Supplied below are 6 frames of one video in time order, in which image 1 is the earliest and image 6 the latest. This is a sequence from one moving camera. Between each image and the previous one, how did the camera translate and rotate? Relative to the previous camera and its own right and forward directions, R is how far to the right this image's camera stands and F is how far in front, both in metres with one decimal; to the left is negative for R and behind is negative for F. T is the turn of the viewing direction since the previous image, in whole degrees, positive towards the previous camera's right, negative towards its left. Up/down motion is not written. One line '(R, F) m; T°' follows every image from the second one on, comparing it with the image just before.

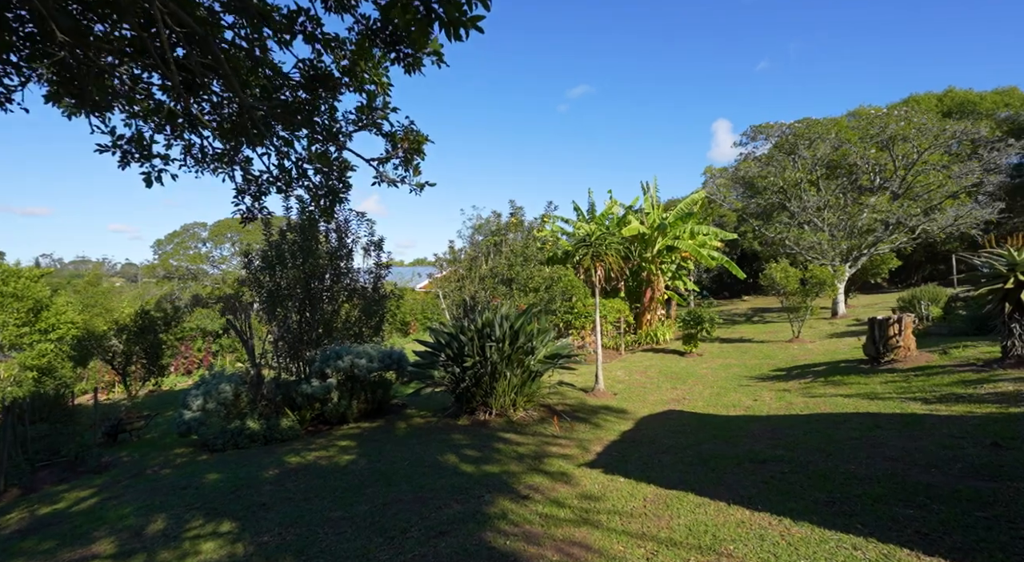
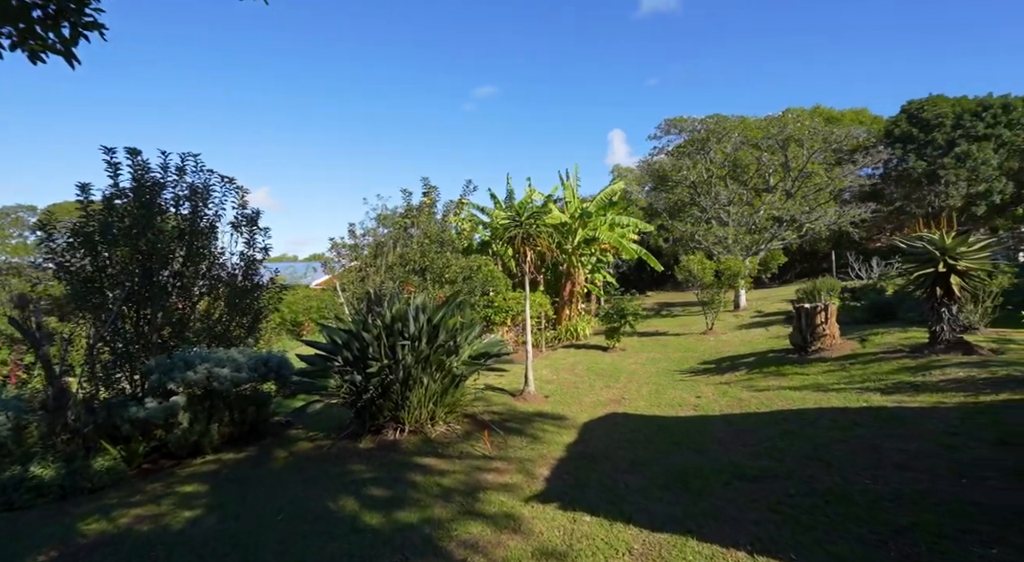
(-0.1, +1.7) m; +9°
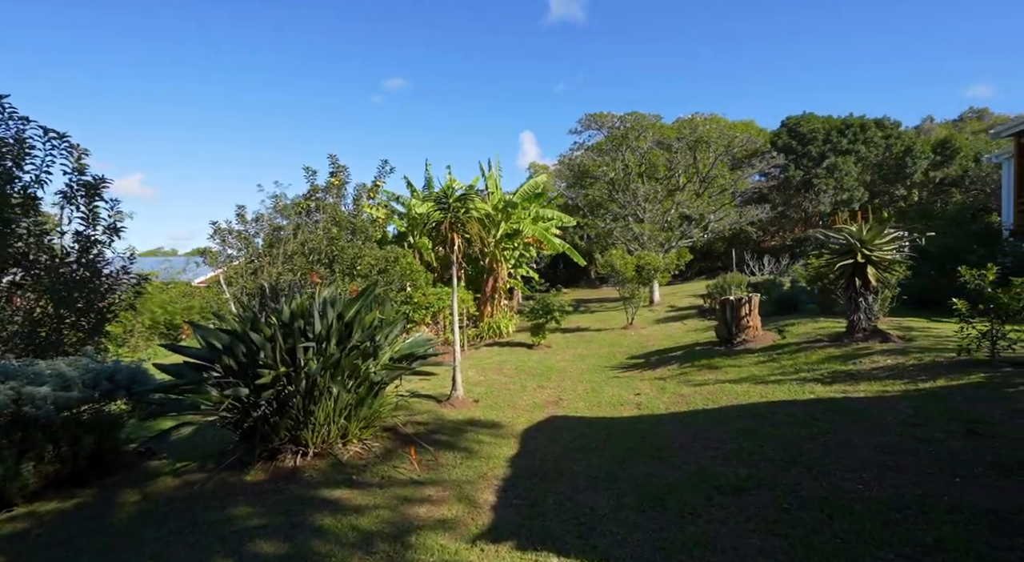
(-0.2, +1.1) m; +9°
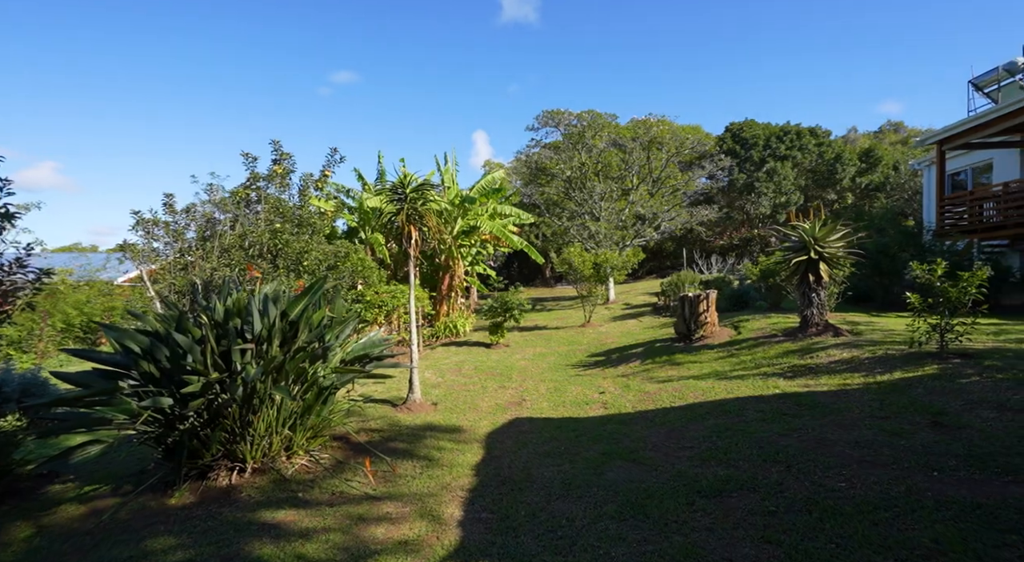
(-0.1, +0.4) m; +5°
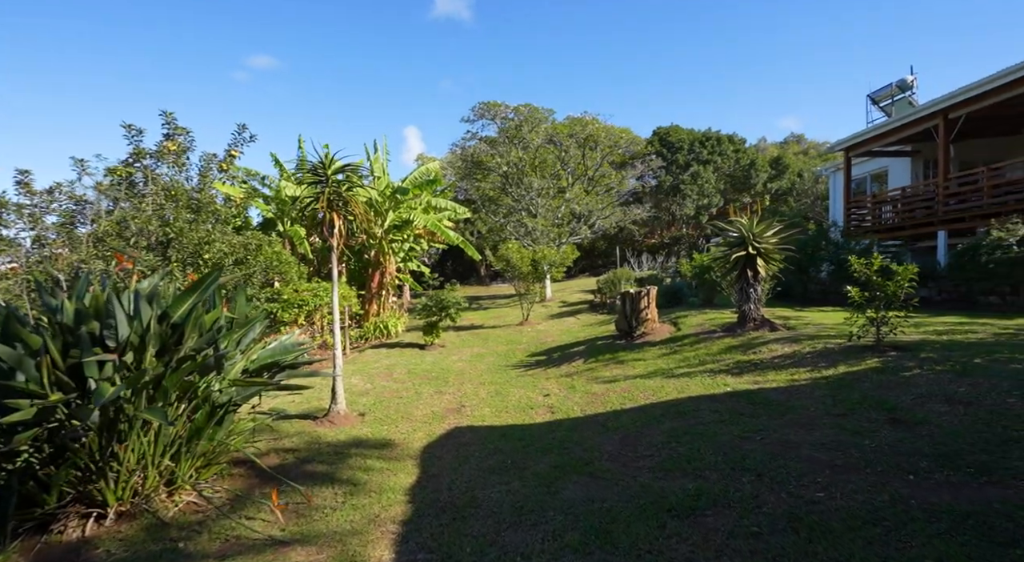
(0.0, +0.7) m; +6°
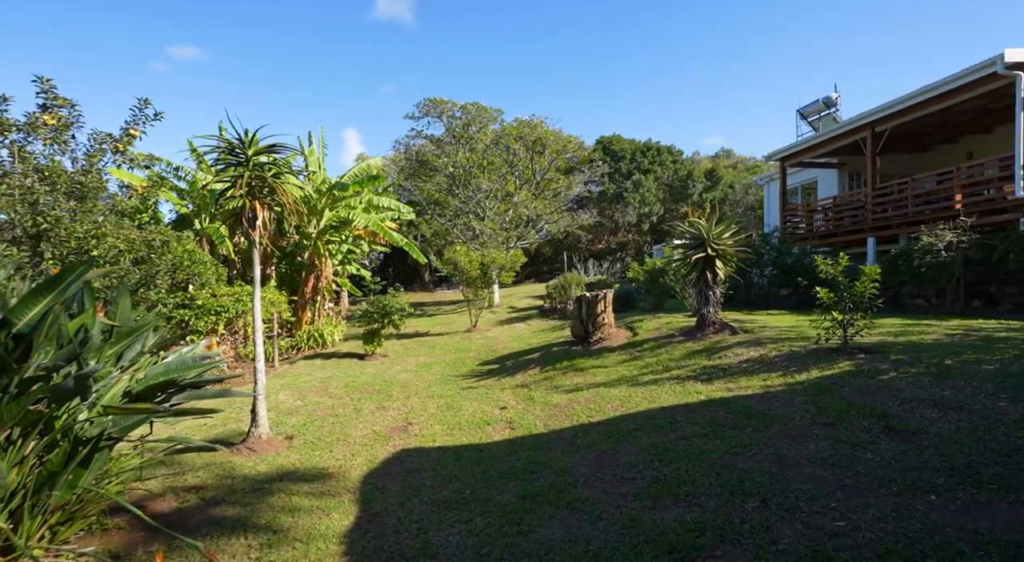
(-0.1, +0.8) m; +5°
